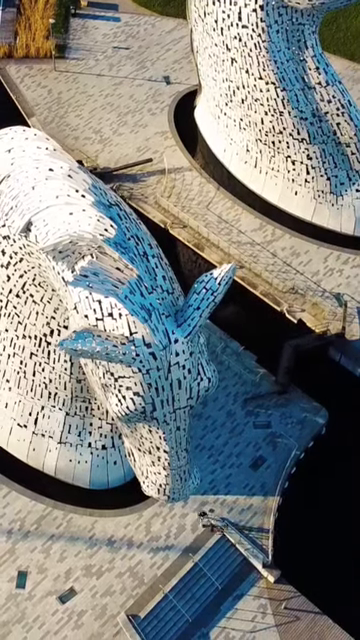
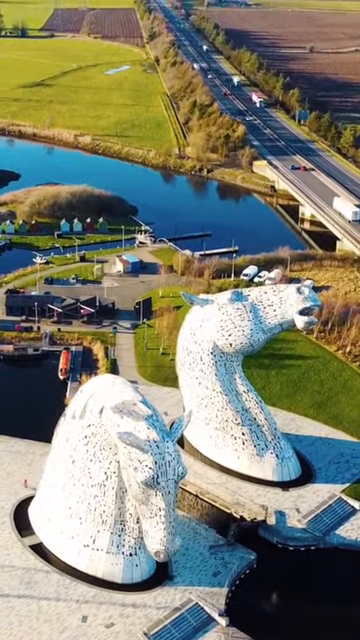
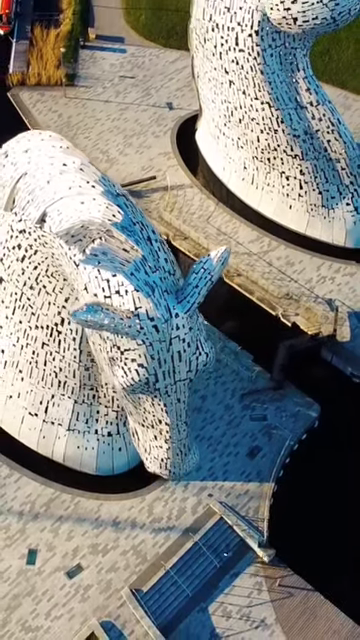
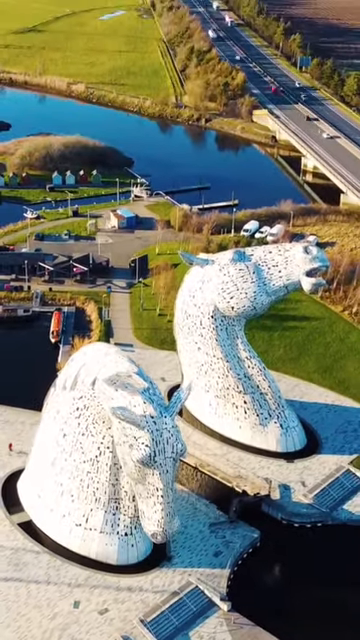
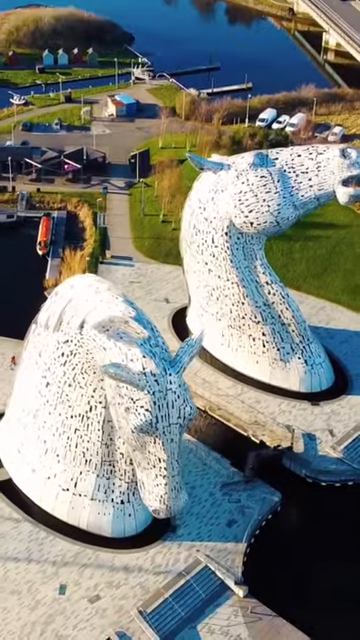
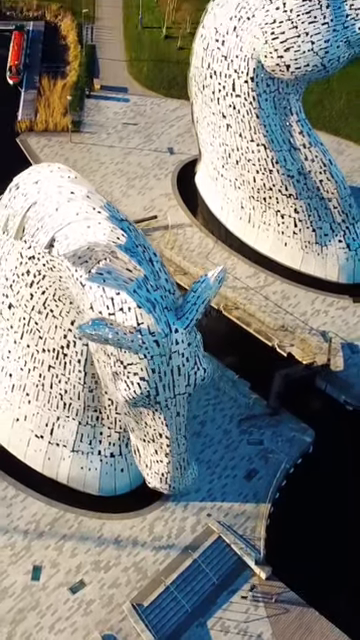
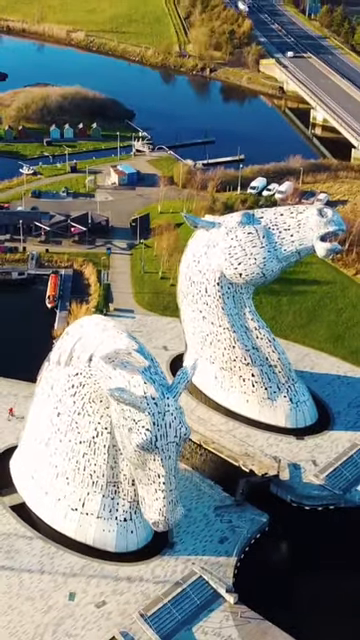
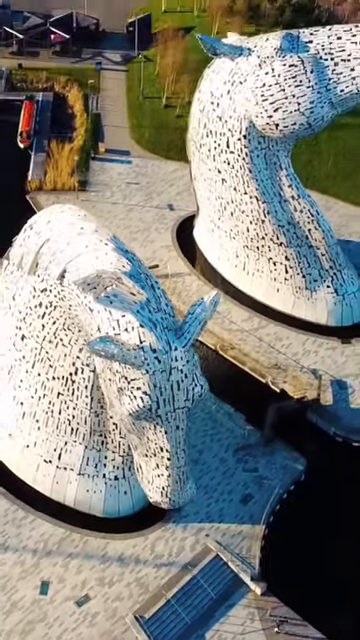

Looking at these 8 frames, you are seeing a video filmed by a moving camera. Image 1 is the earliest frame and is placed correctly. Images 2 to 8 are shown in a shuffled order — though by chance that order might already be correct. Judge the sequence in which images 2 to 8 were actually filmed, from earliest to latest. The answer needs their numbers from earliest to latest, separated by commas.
3, 6, 8, 5, 7, 4, 2
